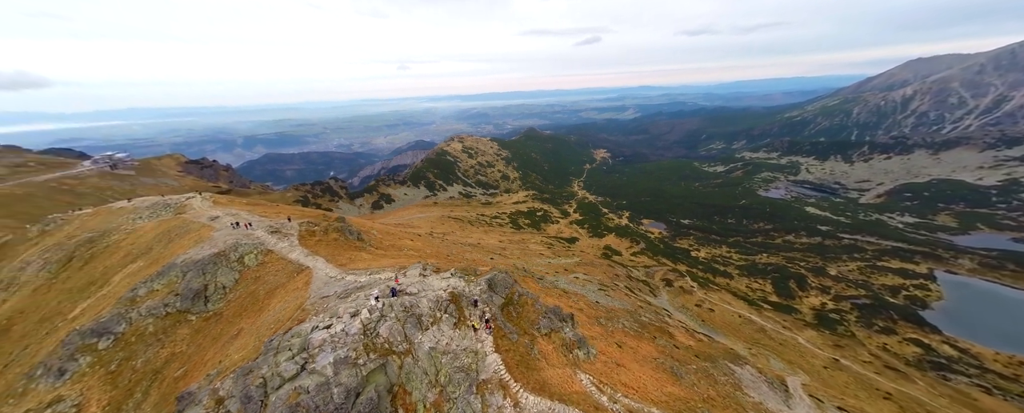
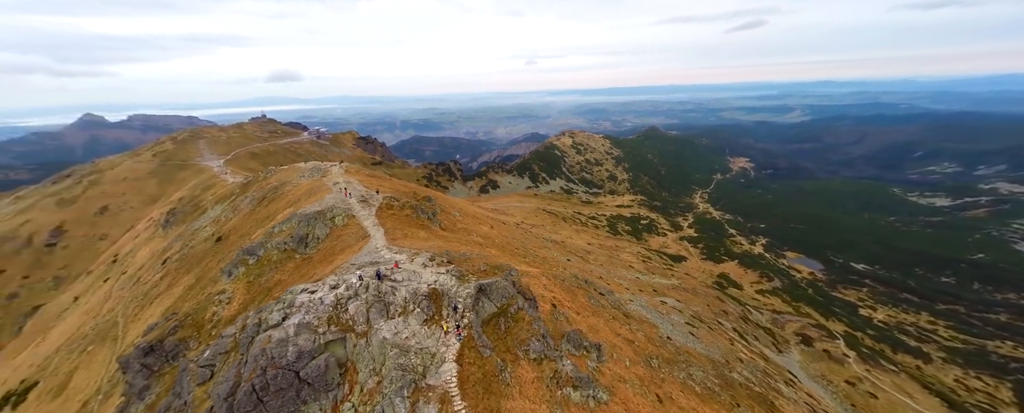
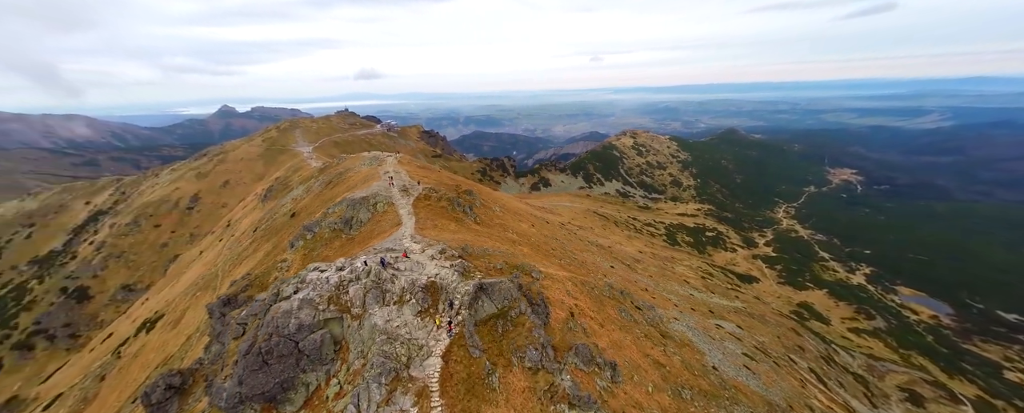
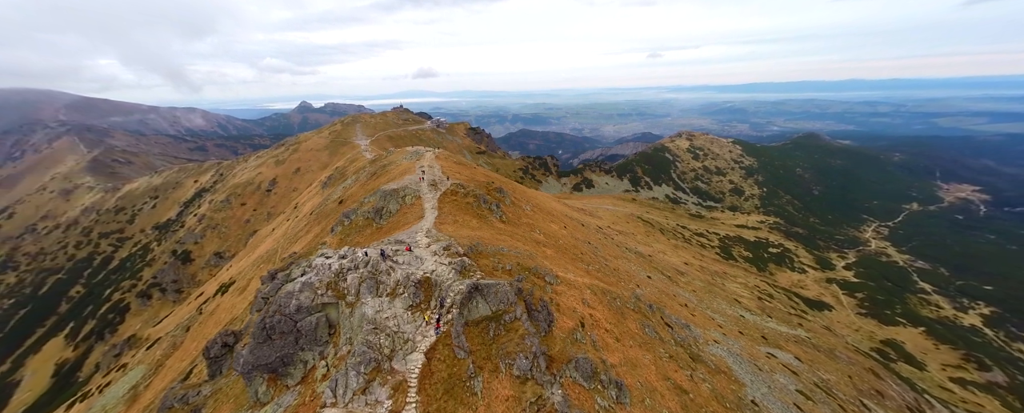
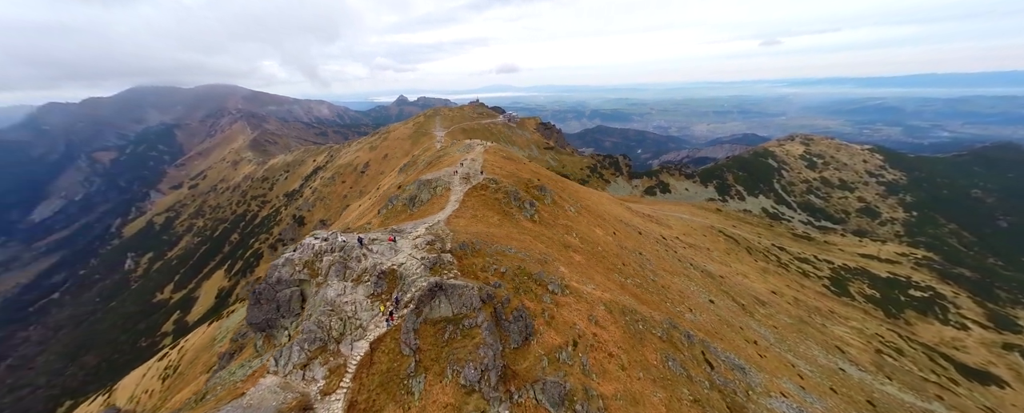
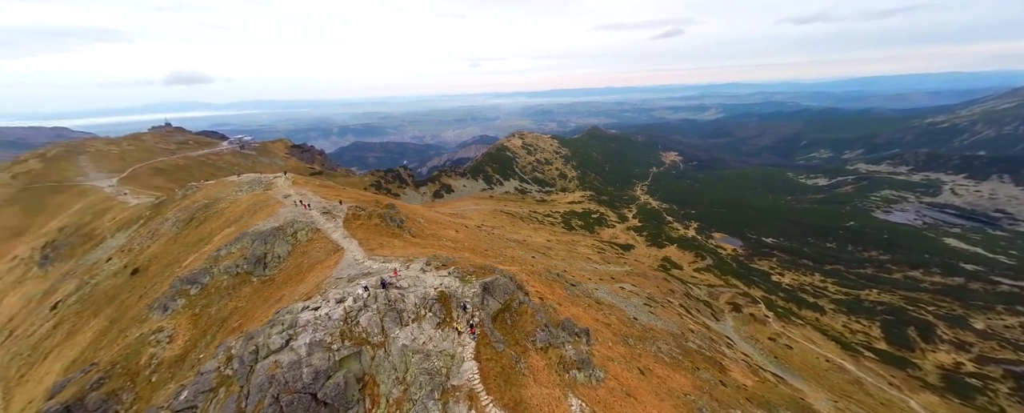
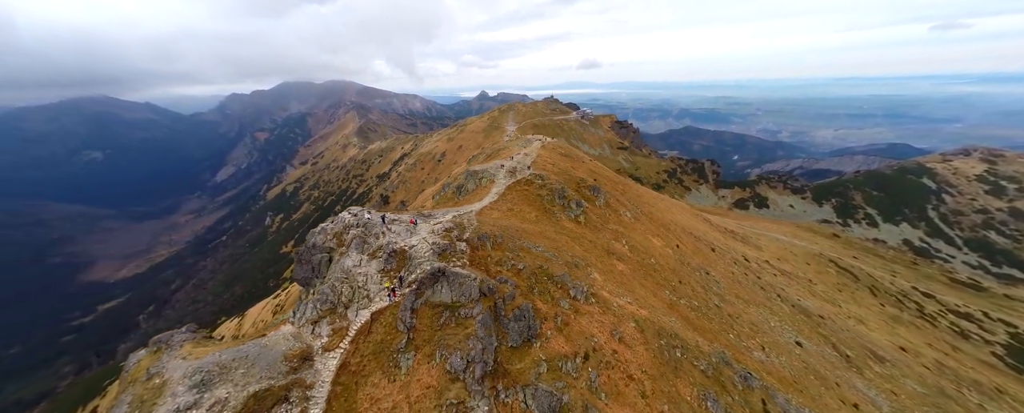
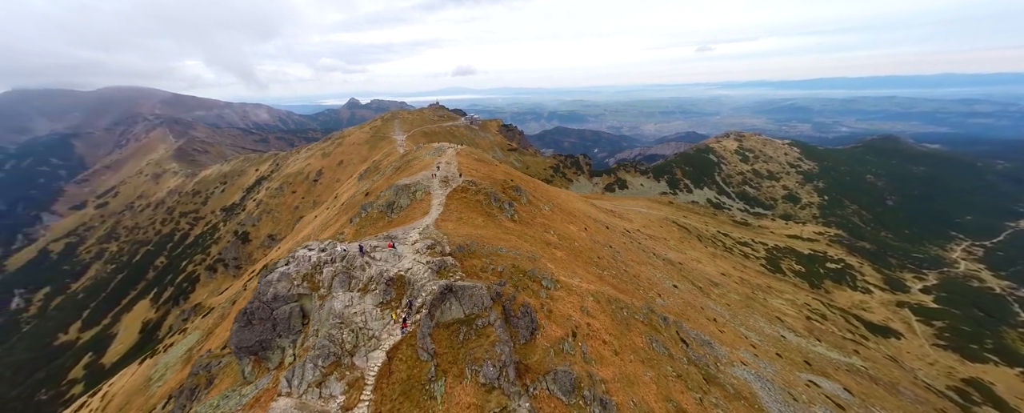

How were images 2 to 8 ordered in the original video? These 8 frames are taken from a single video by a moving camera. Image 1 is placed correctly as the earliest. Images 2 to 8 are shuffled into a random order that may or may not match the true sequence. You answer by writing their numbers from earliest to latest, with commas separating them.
6, 2, 3, 4, 8, 5, 7
